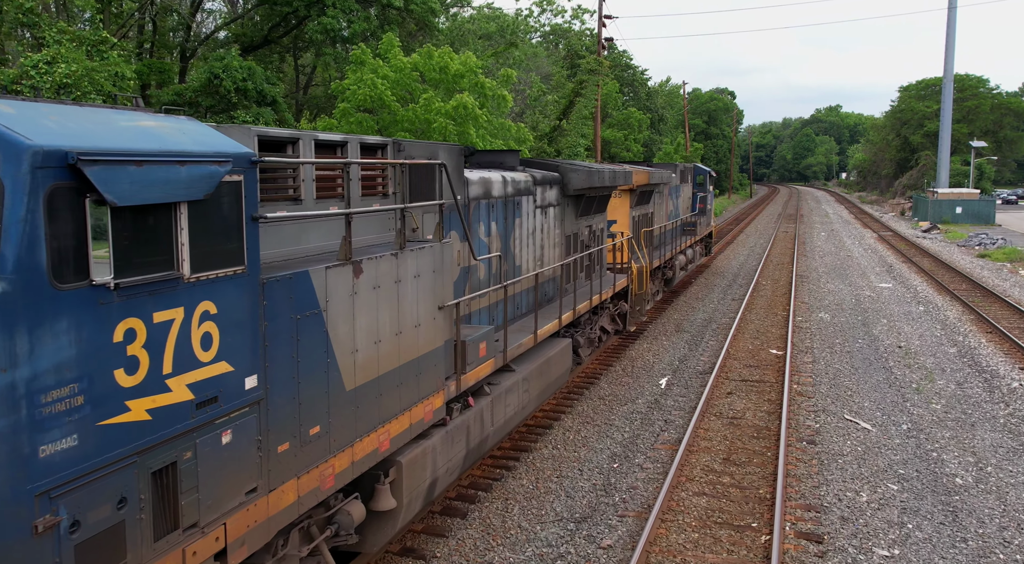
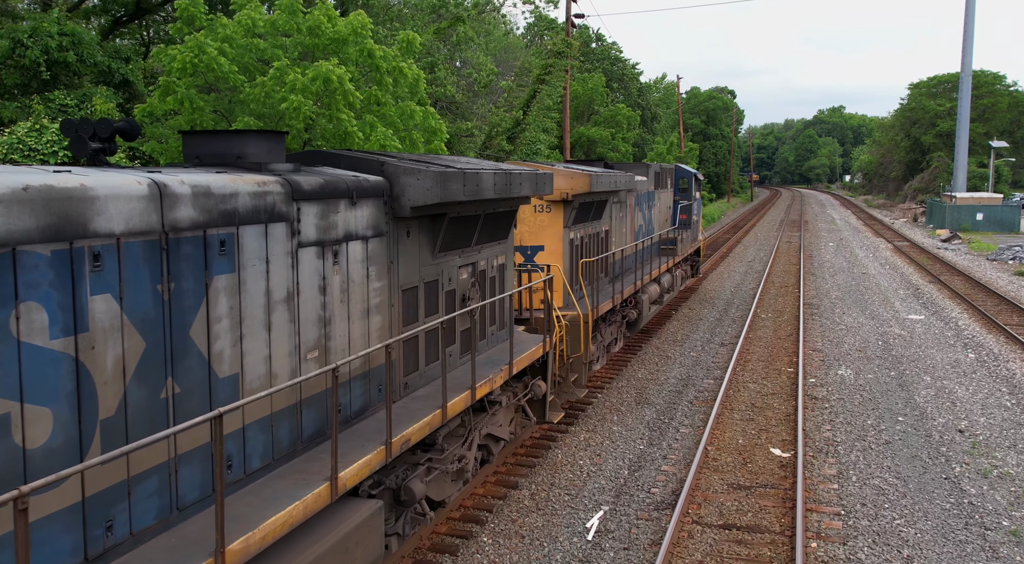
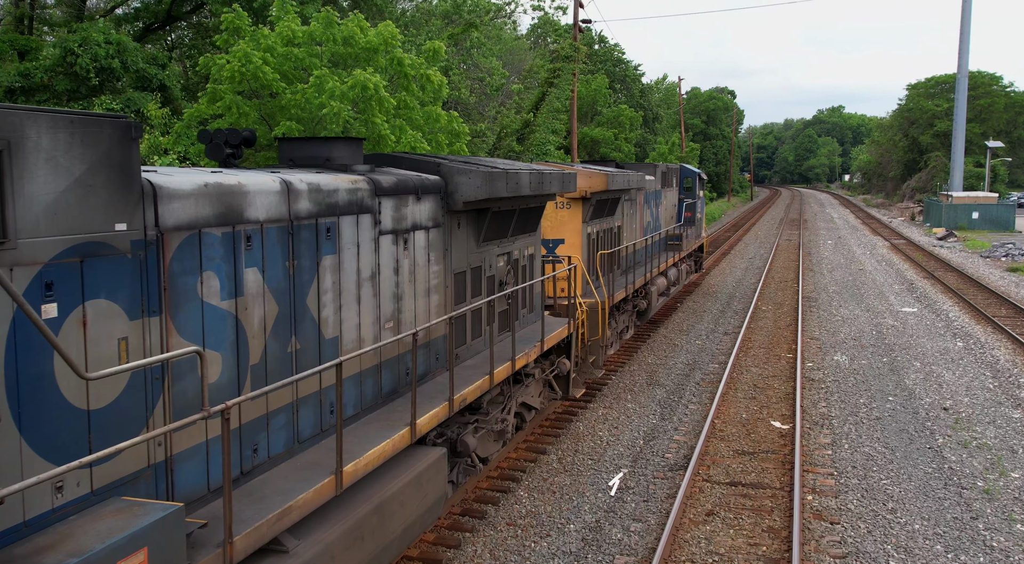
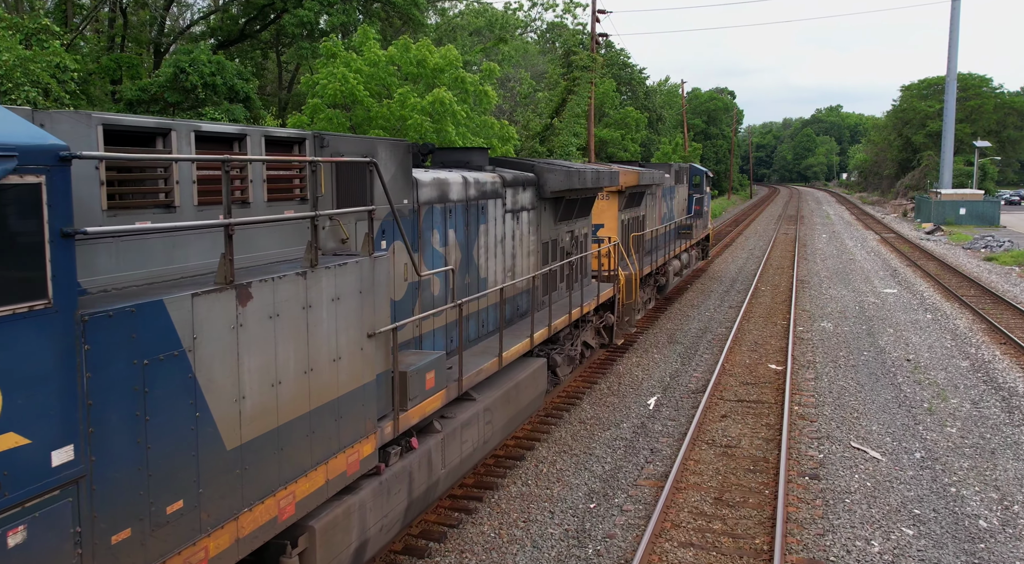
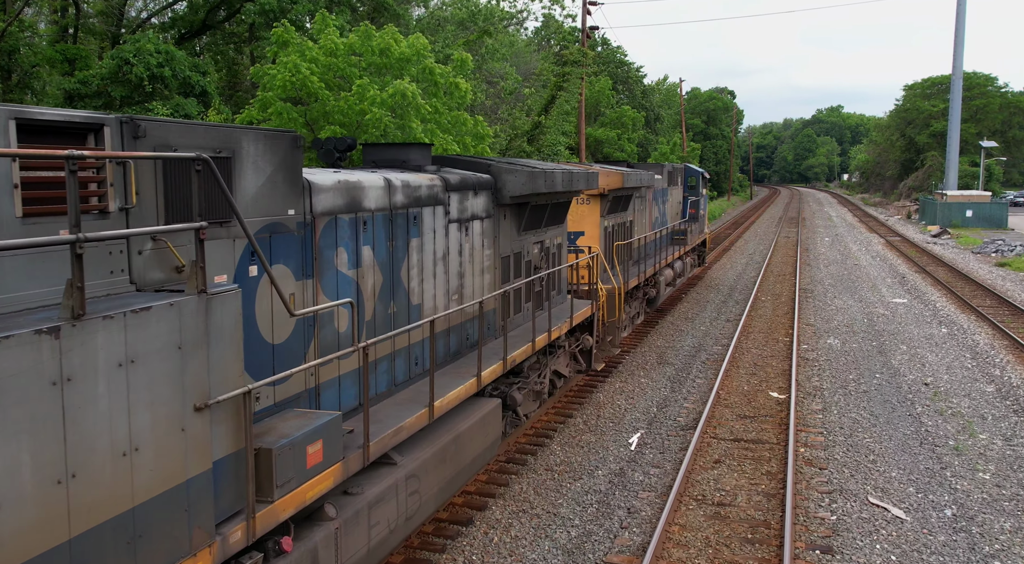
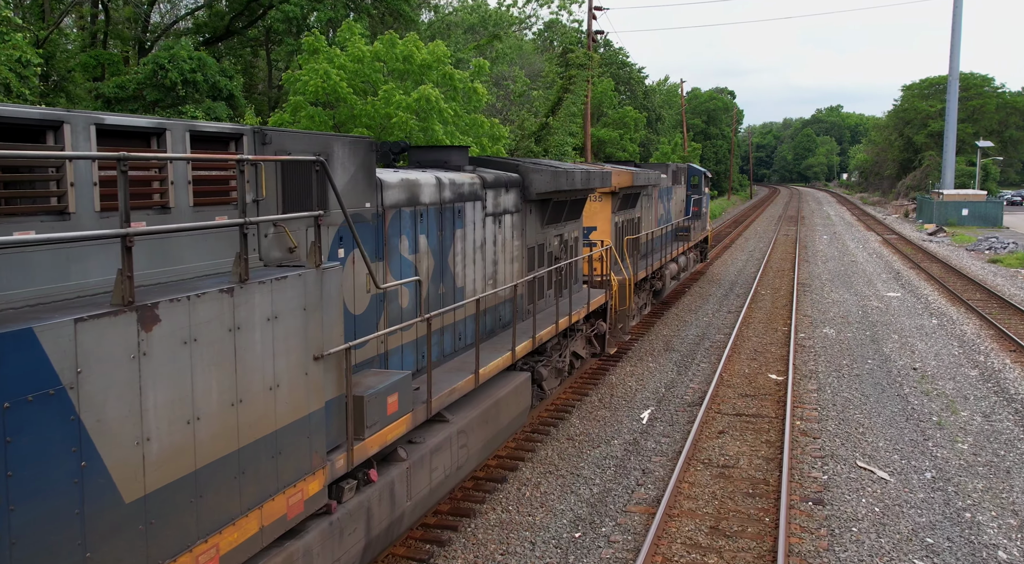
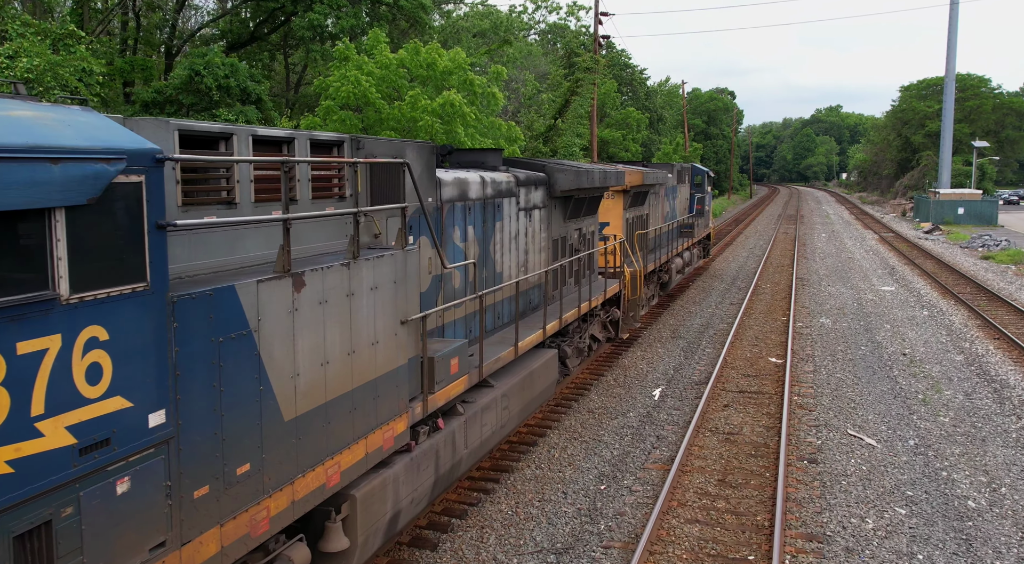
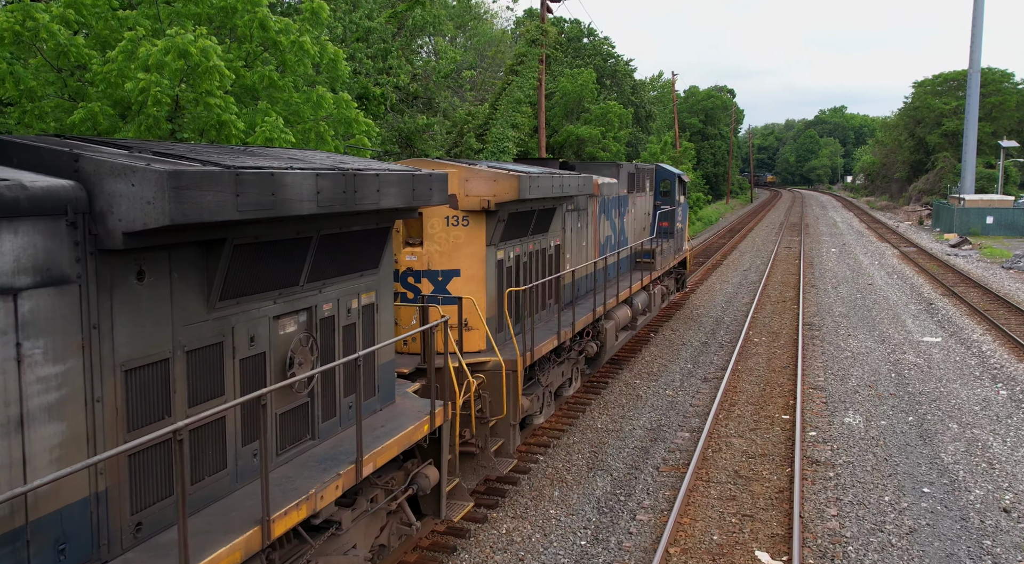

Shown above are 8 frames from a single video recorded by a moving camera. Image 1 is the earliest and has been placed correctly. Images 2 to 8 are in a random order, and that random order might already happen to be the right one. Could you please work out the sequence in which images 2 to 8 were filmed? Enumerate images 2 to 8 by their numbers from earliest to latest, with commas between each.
7, 4, 6, 5, 3, 2, 8
